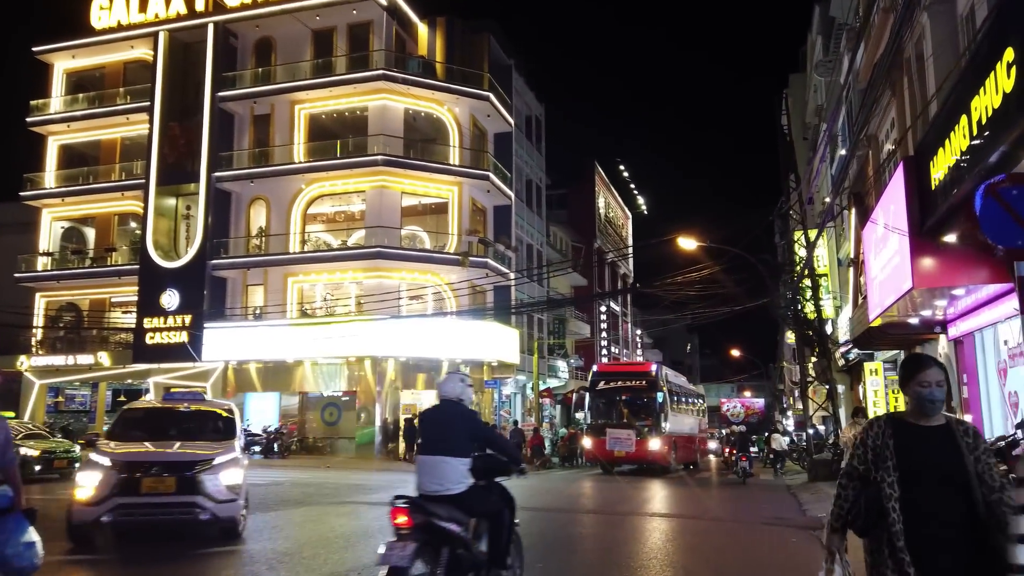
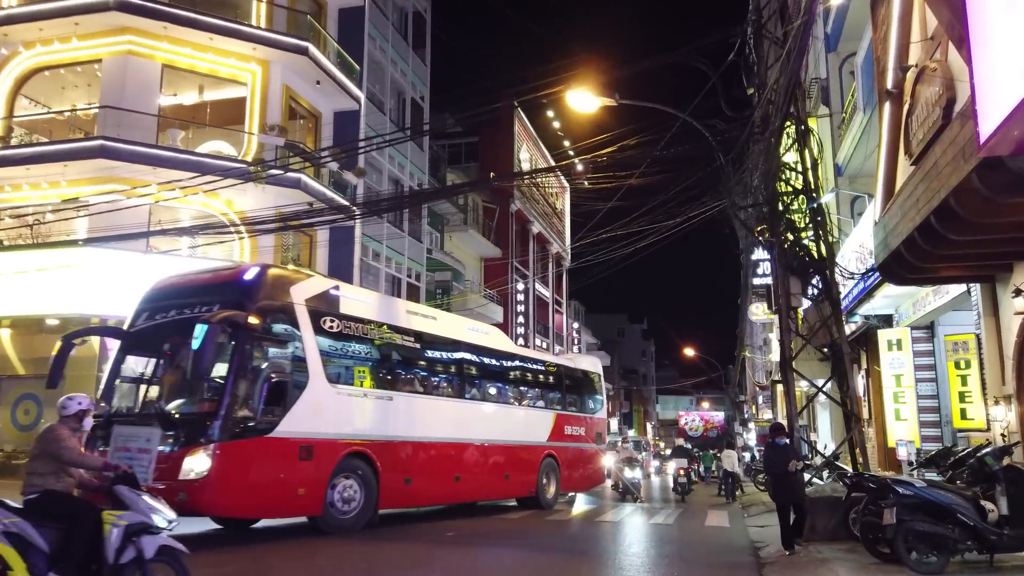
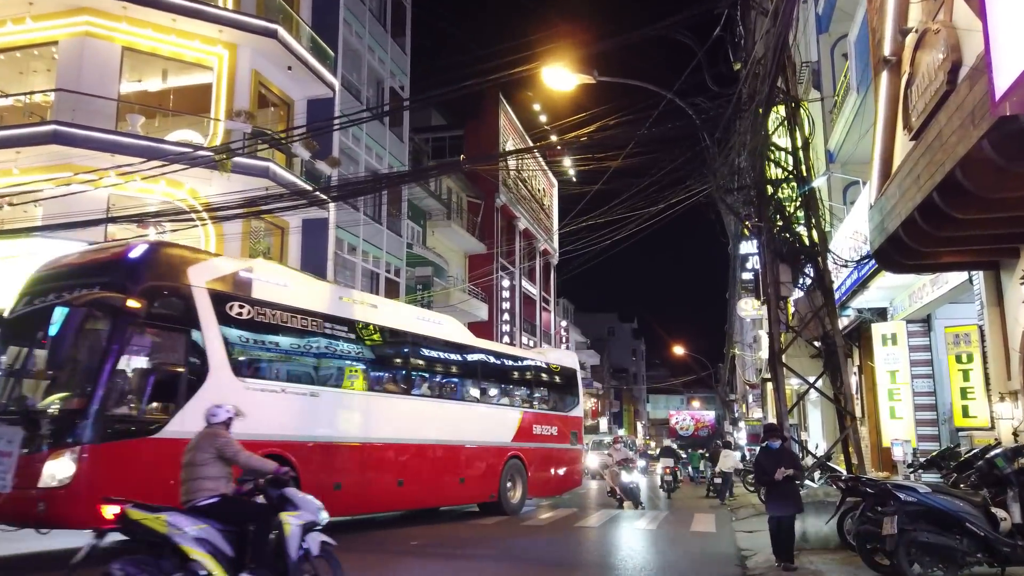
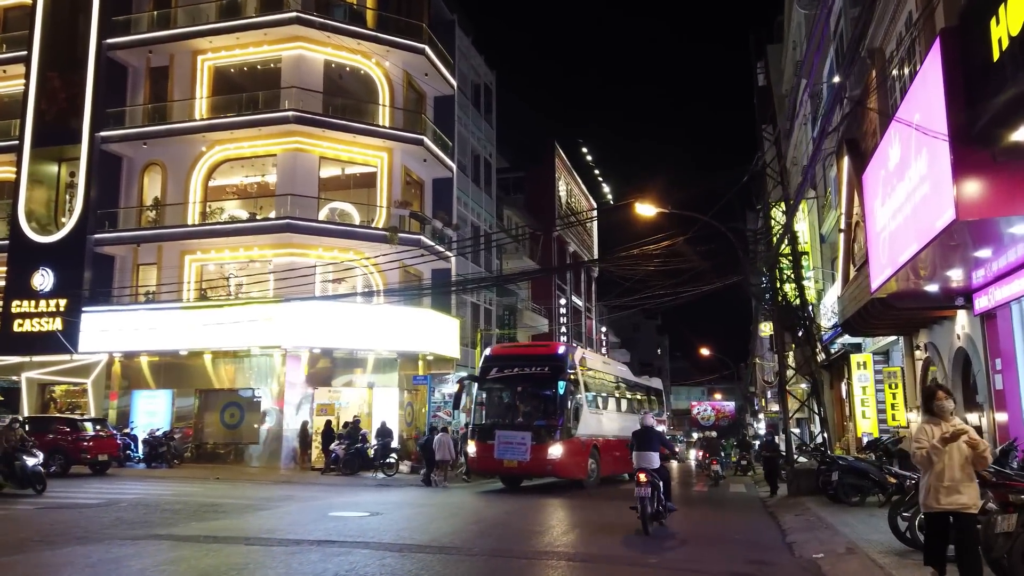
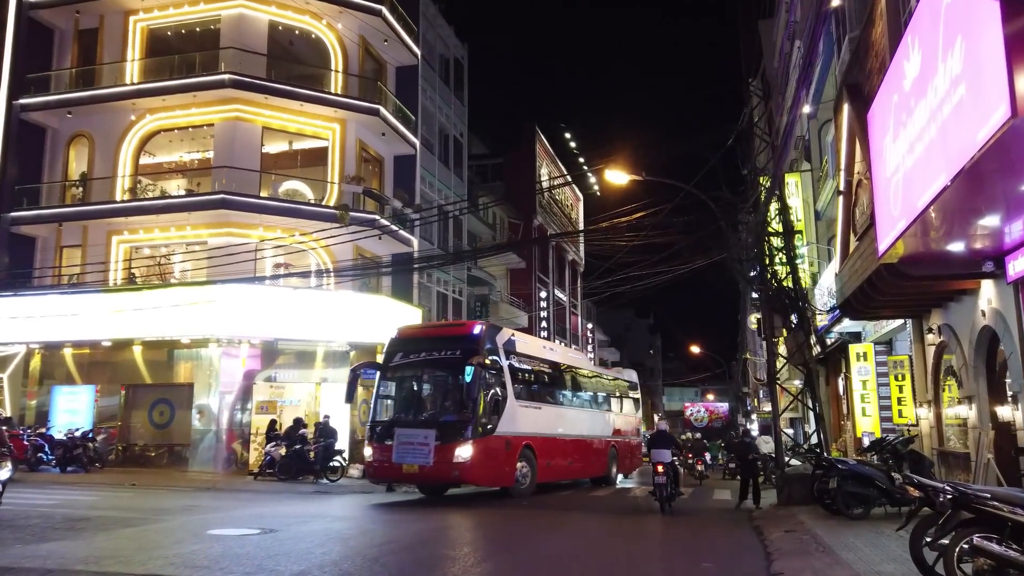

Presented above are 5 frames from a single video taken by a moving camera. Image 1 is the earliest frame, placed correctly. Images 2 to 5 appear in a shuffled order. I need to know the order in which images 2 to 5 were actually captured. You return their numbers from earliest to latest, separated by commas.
4, 5, 2, 3
